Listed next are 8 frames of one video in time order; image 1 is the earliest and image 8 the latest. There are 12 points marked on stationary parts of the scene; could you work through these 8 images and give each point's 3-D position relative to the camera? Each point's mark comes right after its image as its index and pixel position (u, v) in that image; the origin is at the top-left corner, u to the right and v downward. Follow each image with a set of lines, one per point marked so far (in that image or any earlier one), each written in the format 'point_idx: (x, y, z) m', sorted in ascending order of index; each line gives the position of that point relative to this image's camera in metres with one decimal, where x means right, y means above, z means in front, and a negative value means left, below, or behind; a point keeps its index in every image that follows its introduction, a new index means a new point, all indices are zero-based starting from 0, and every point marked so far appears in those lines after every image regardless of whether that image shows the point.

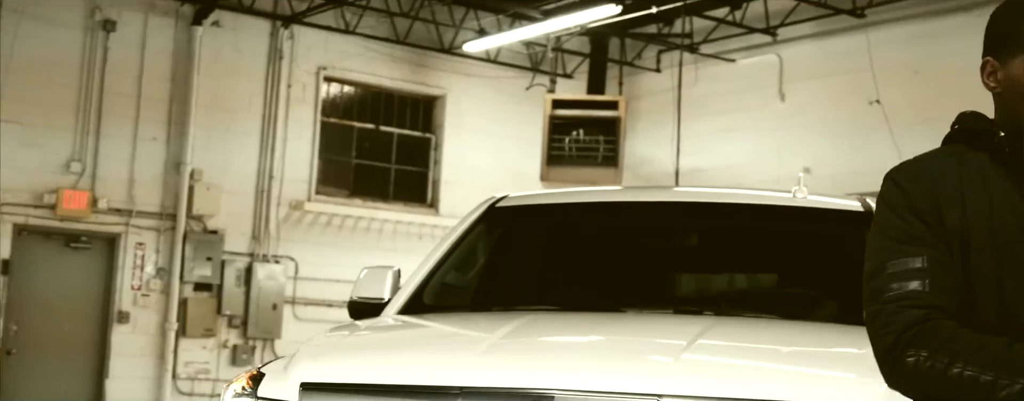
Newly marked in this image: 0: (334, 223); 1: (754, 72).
0: (-1.8, -0.2, +12.0) m
1: (+2.5, +1.3, +12.4) m
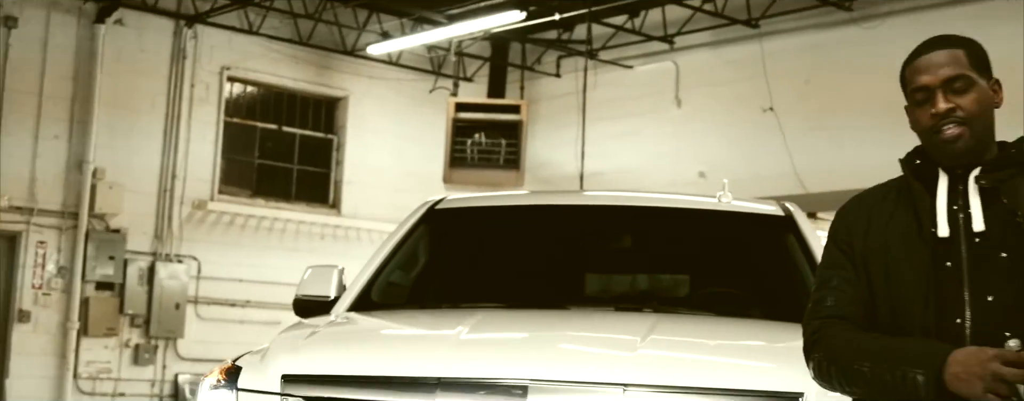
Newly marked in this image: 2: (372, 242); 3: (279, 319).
0: (-2.8, -0.2, +12.1) m
1: (+1.5, +1.3, +12.8) m
2: (-1.5, -0.5, +13.3) m
3: (-2.4, -1.2, +12.3) m
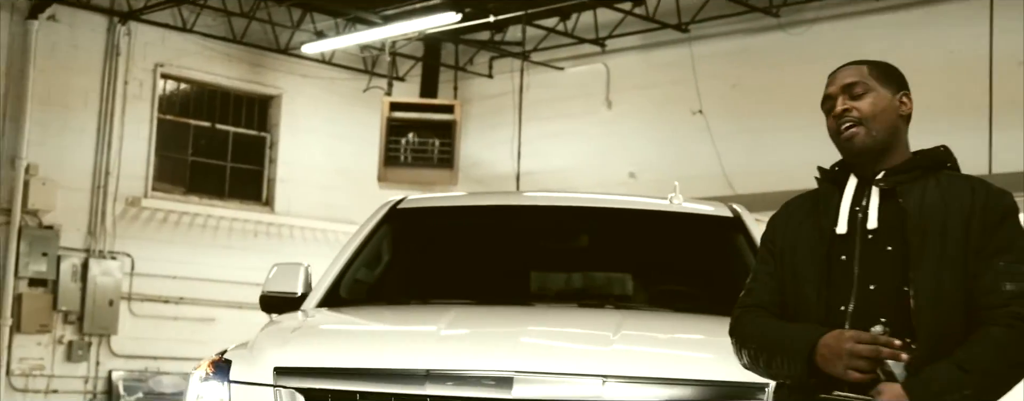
0: (-3.4, -0.2, +12.1) m
1: (+0.8, +1.3, +13.1) m
2: (-2.3, -0.4, +13.3) m
3: (-3.1, -1.2, +12.4) m
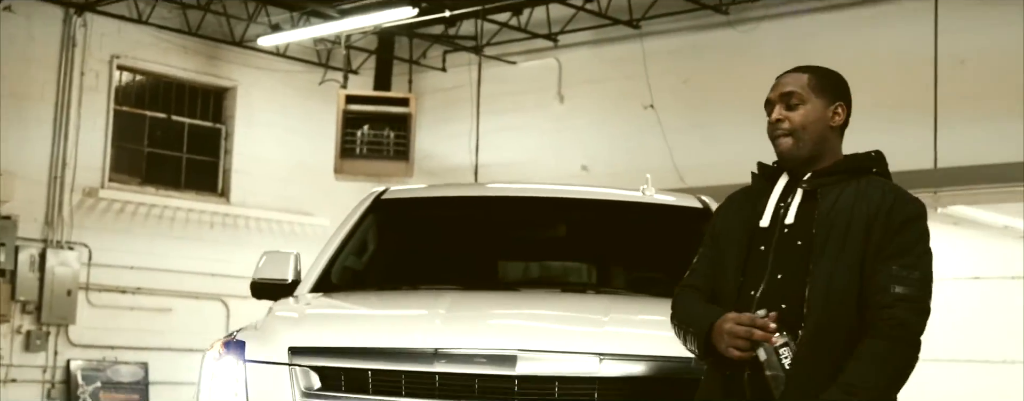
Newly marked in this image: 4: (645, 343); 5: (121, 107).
0: (-3.9, -0.1, +12.2) m
1: (+0.3, +1.4, +13.4) m
2: (-2.8, -0.3, +13.5) m
3: (-3.6, -1.1, +12.5) m
4: (+0.3, -0.4, +3.1) m
5: (-4.0, +1.0, +12.4) m
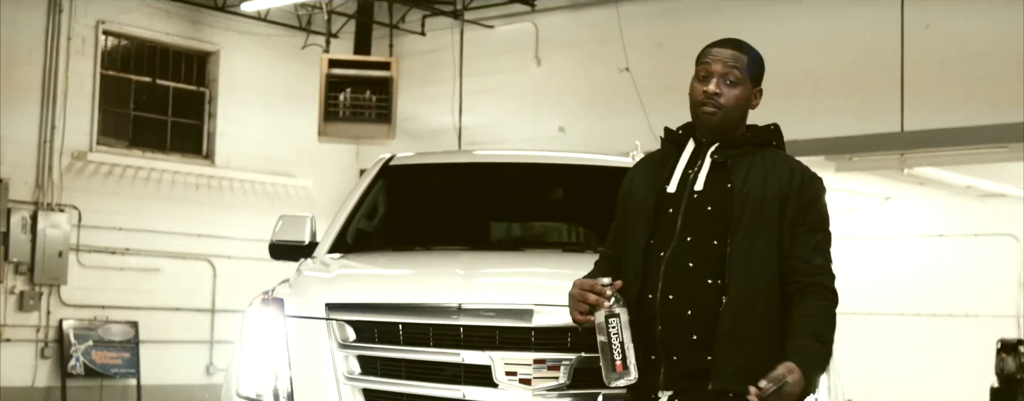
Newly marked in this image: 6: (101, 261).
0: (-4.1, +0.3, +12.4) m
1: (0.0, +1.8, +13.7) m
2: (-3.1, +0.1, +13.8) m
3: (-3.8, -0.7, +12.8) m
4: (+0.4, -0.3, +3.5) m
5: (-4.3, +1.4, +12.6) m
6: (-4.2, -0.6, +12.3) m
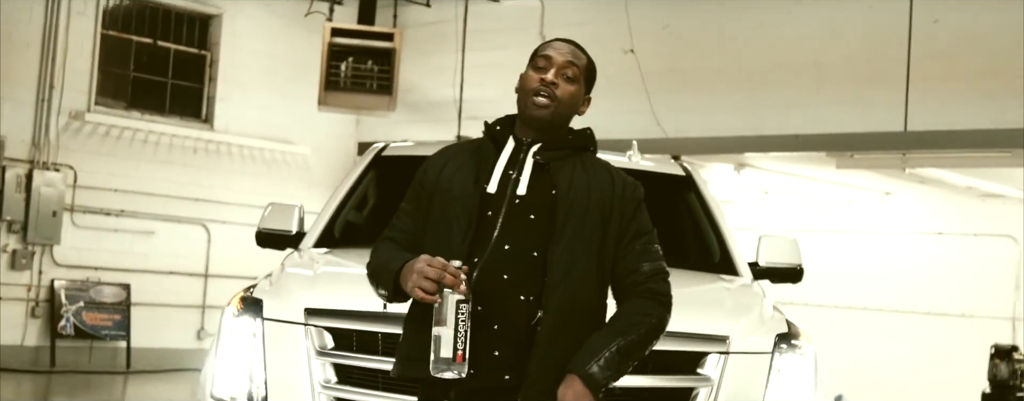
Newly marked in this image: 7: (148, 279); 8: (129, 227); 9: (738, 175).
0: (-4.1, +0.7, +12.3) m
1: (+0.1, +2.1, +13.6) m
2: (-3.1, +0.5, +13.7) m
3: (-3.8, -0.3, +12.7) m
4: (+0.3, -0.3, +3.4) m
5: (-4.2, +1.8, +12.5) m
6: (-4.2, -0.2, +12.2) m
7: (-3.8, -0.8, +12.7) m
8: (-4.0, -0.3, +12.5) m
9: (+2.4, +0.3, +12.7) m
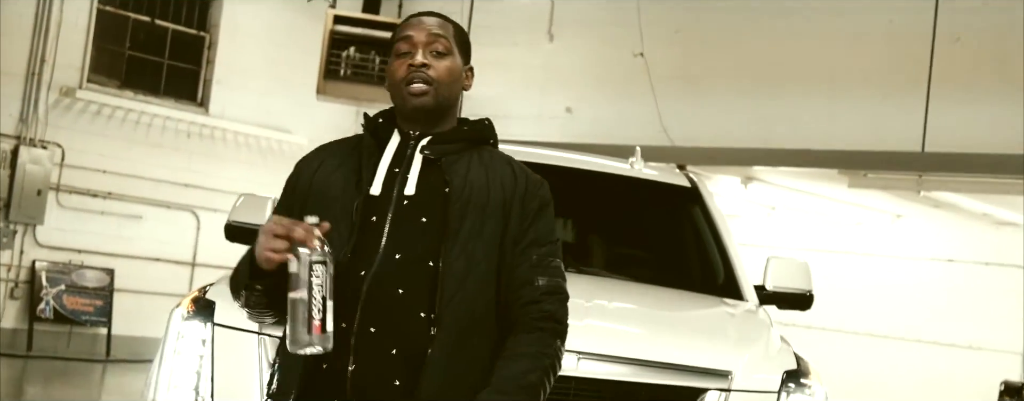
0: (-4.1, +0.9, +12.0) m
1: (+0.2, +2.1, +13.2) m
2: (-3.0, +0.6, +13.3) m
3: (-3.8, -0.1, +12.4) m
4: (+0.3, -0.4, +3.0) m
5: (-4.1, +2.0, +12.2) m
6: (-4.3, 0.0, +11.8) m
7: (-3.9, -0.7, +12.4) m
8: (-4.0, -0.1, +12.2) m
9: (+2.4, +0.1, +12.3) m
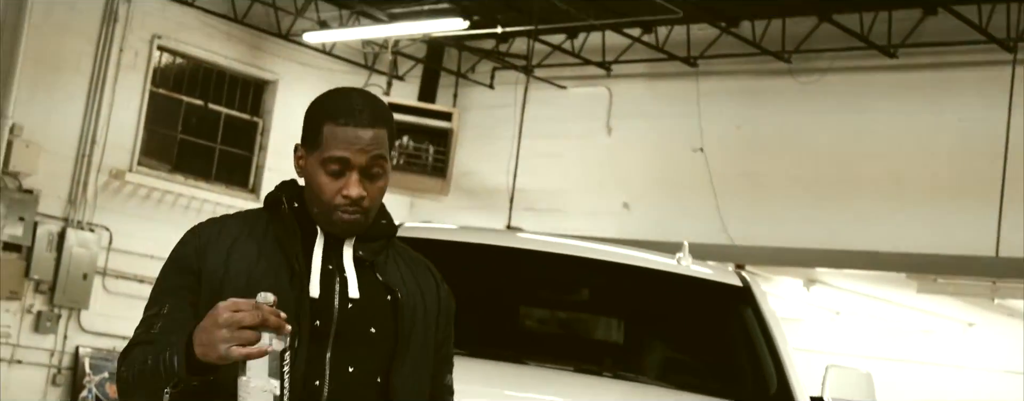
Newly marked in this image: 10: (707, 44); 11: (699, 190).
0: (-3.6, 0.0, +11.9) m
1: (+0.8, +1.0, +13.0) m
2: (-2.5, -0.3, +13.1) m
3: (-3.3, -1.0, +12.1) m
4: (+0.3, -0.6, +2.6) m
5: (-3.6, +1.1, +12.1) m
6: (-3.8, -0.8, +11.7) m
7: (-3.4, -1.5, +12.1) m
8: (-3.5, -0.9, +12.0) m
9: (+2.9, -0.9, +11.8) m
10: (+1.9, +1.5, +11.9) m
11: (+1.8, +0.1, +11.7) m
